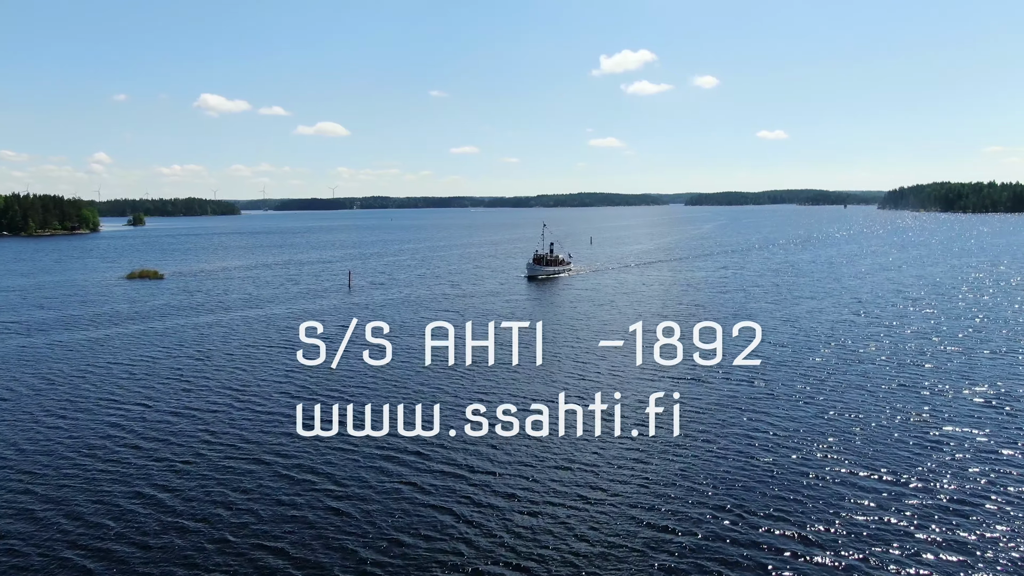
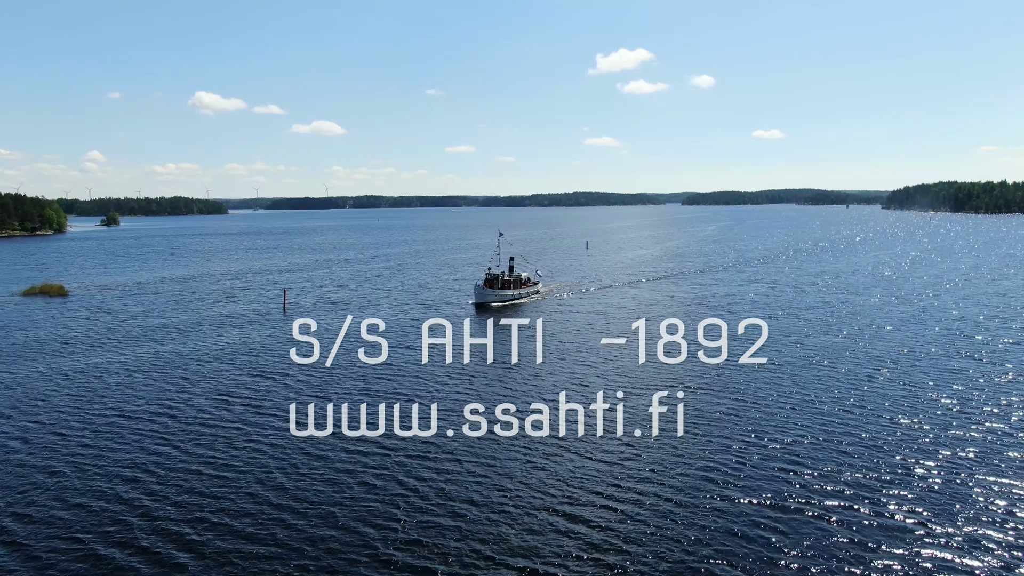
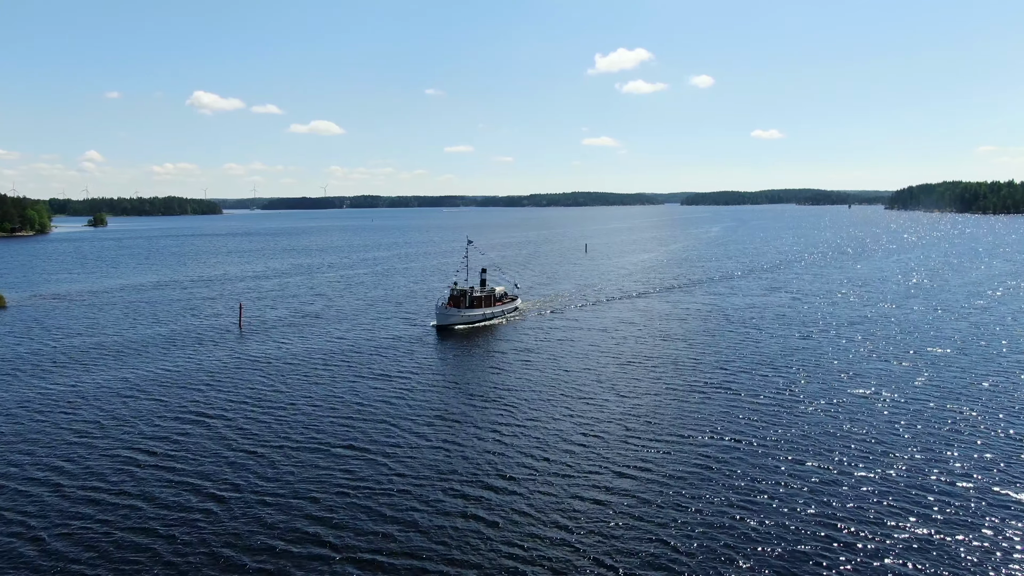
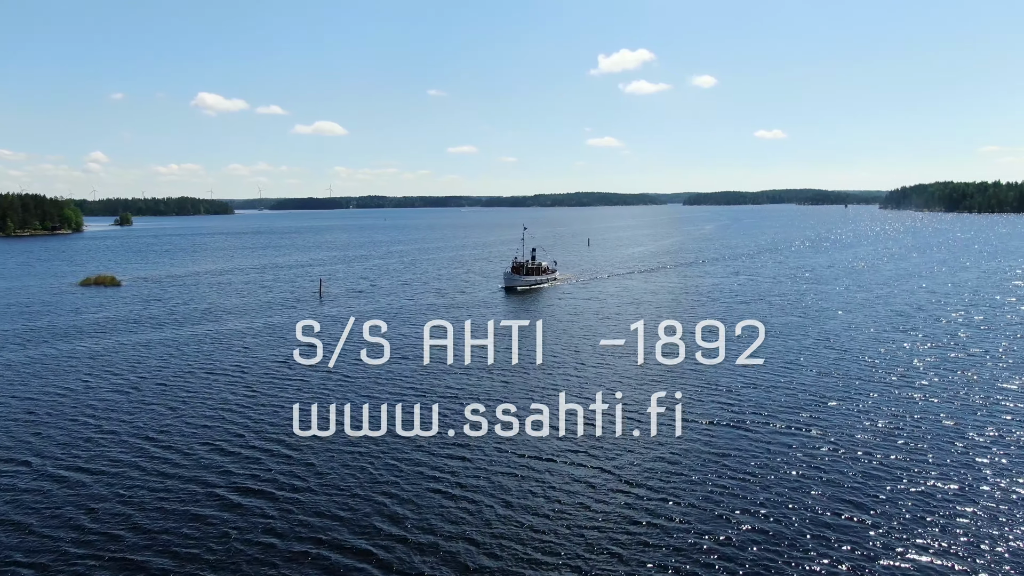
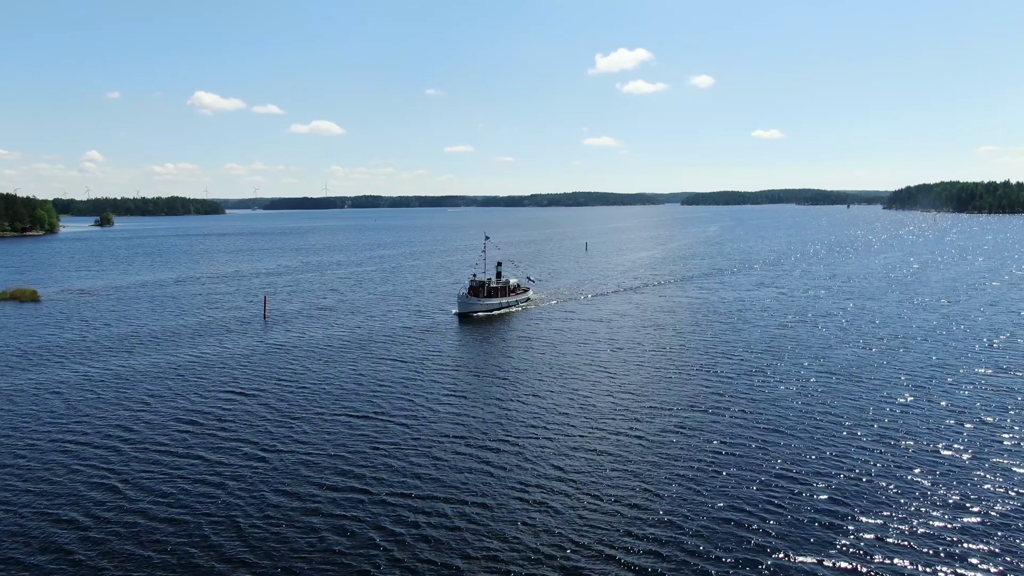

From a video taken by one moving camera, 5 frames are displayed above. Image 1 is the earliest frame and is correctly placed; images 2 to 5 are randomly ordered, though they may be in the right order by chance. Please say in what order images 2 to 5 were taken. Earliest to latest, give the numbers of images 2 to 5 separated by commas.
4, 2, 5, 3
